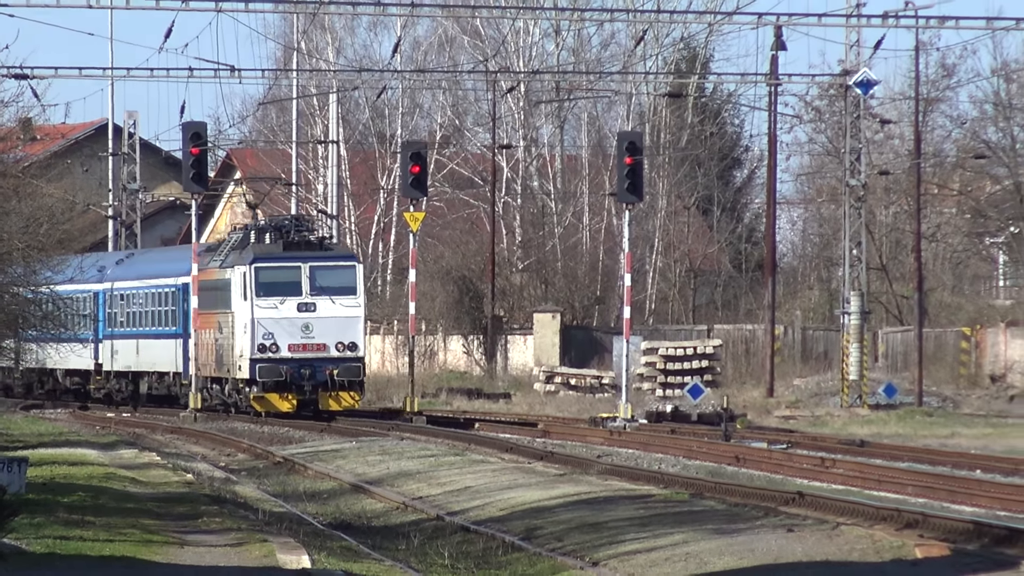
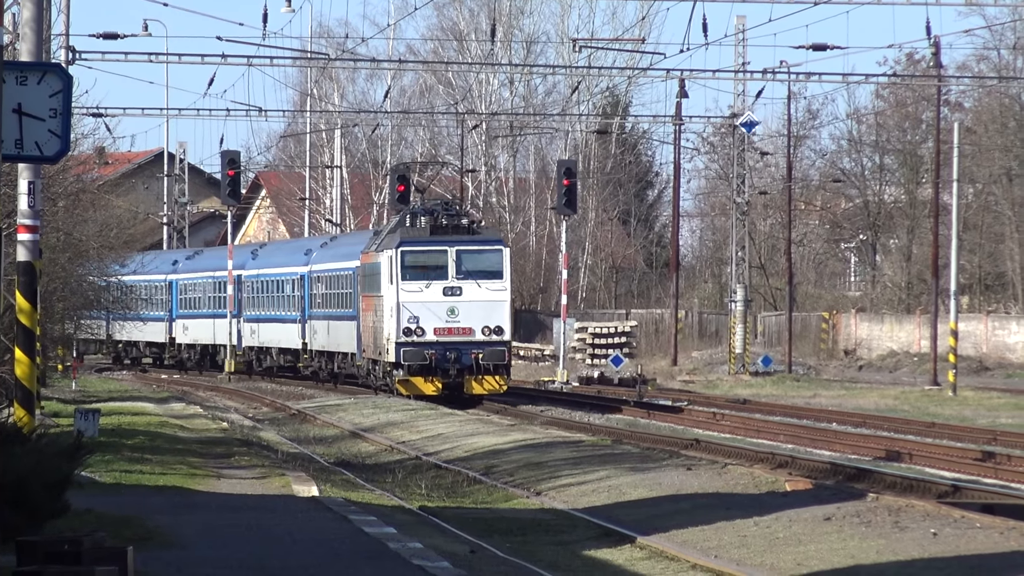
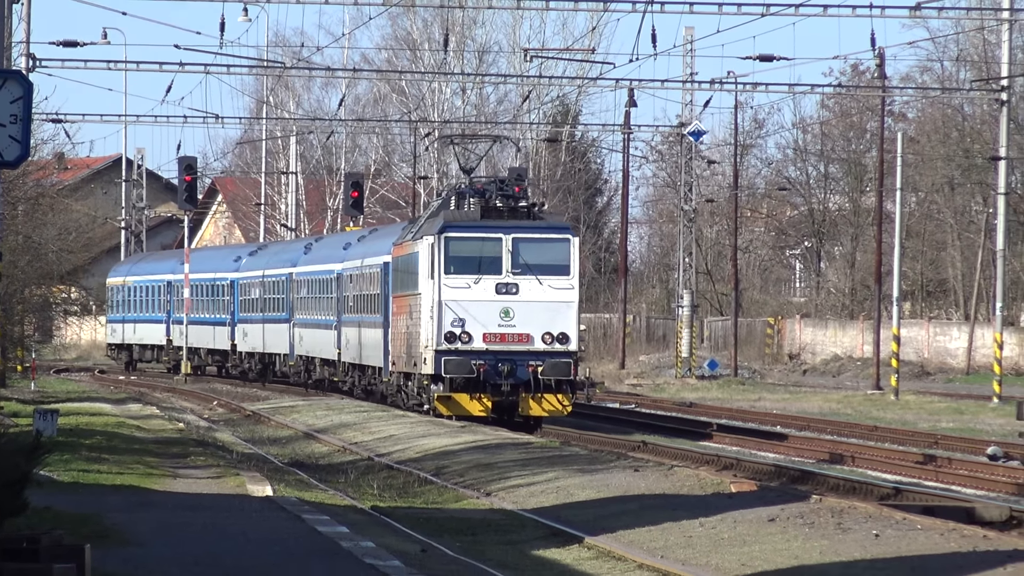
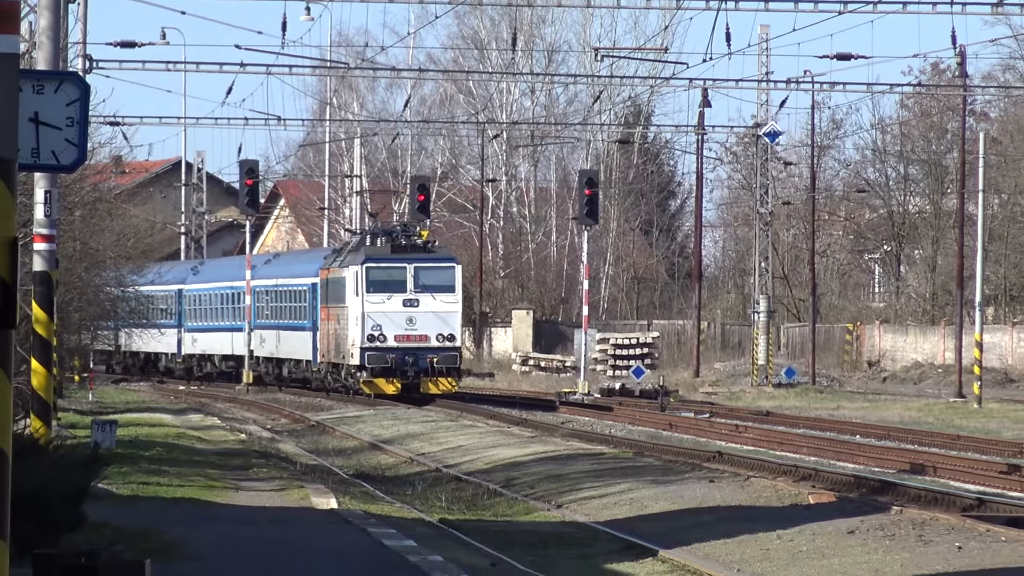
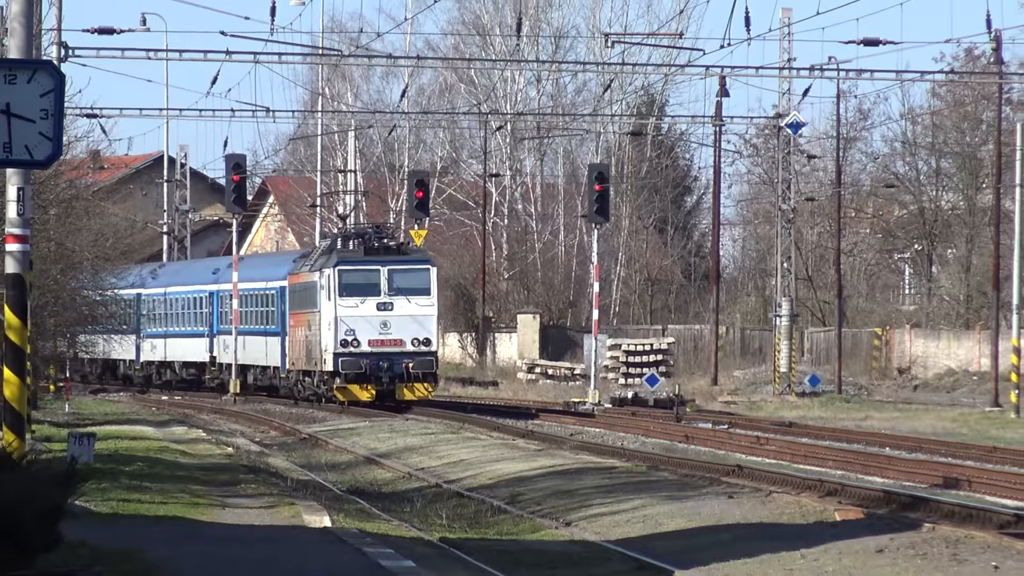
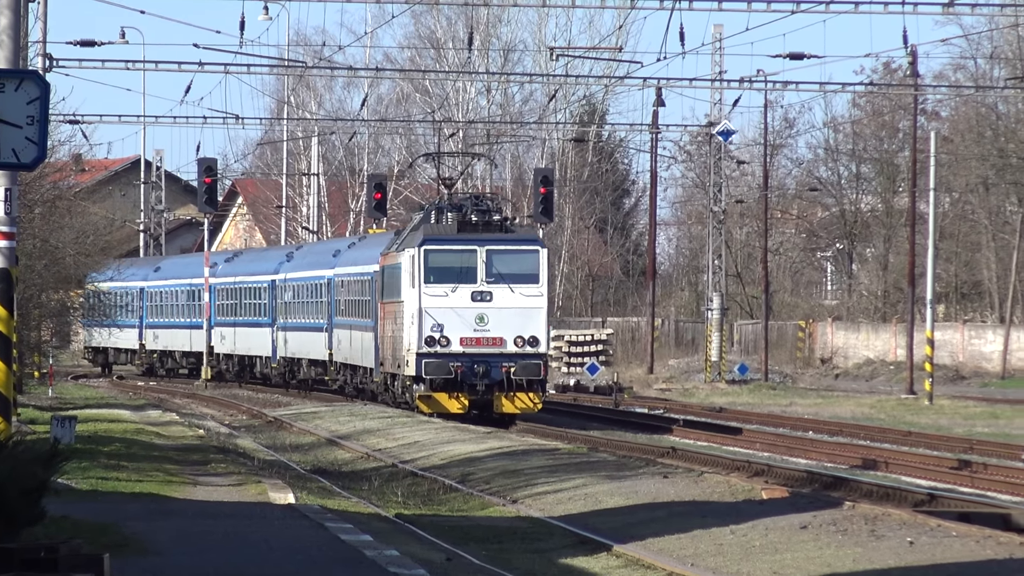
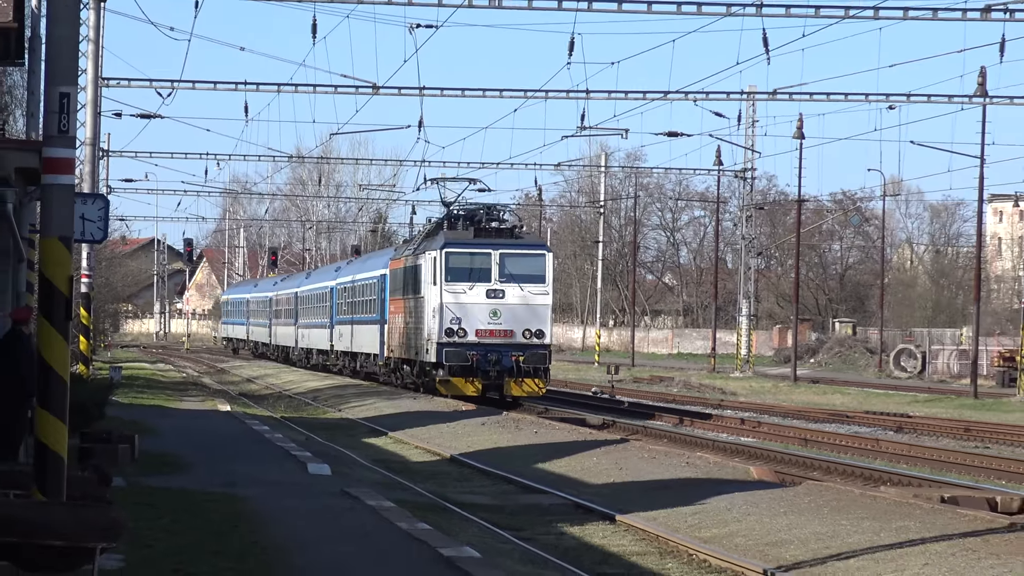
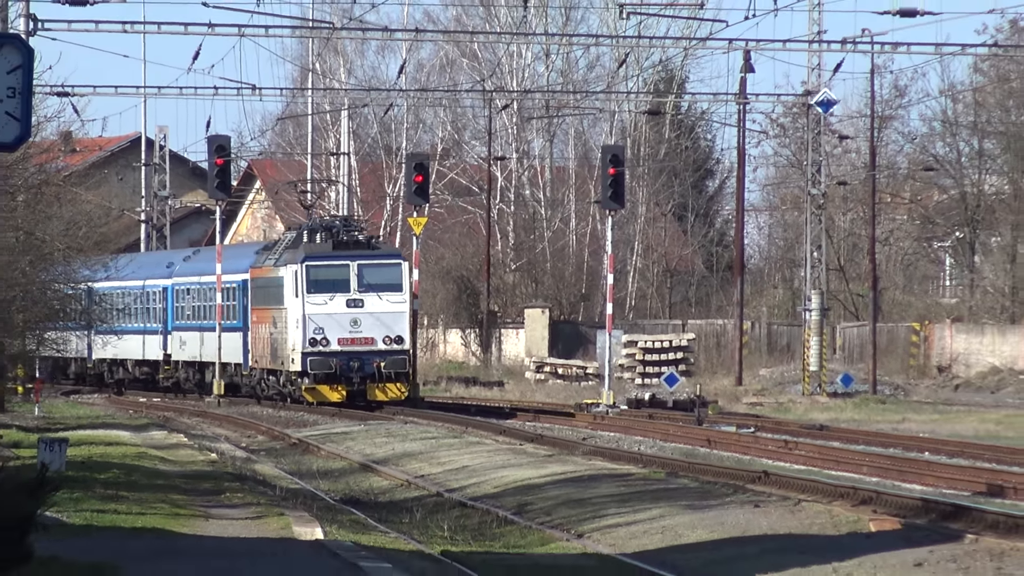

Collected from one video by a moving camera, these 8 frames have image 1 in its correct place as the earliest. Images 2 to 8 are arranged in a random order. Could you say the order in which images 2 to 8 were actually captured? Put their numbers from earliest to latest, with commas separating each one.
8, 5, 4, 2, 6, 3, 7
